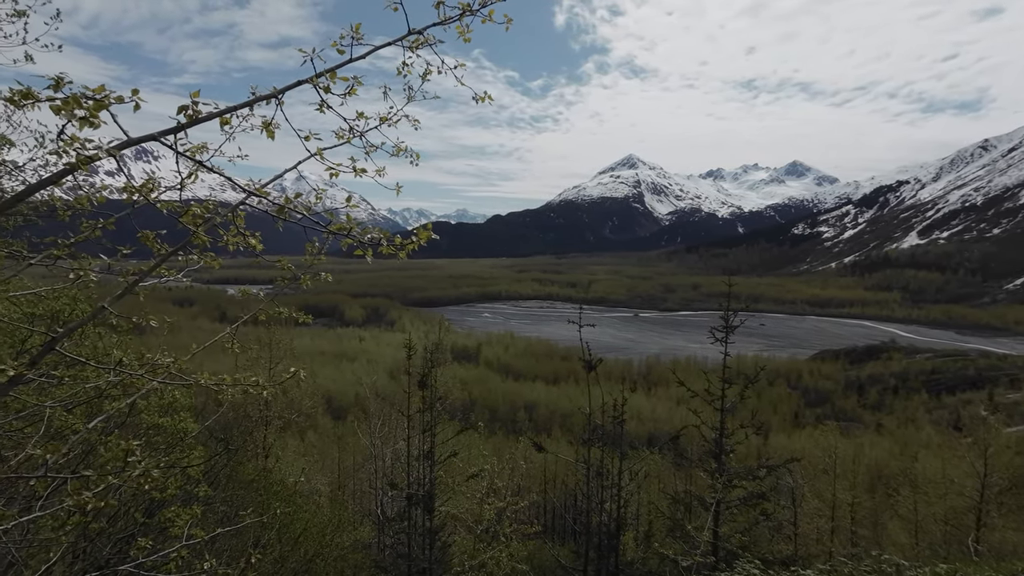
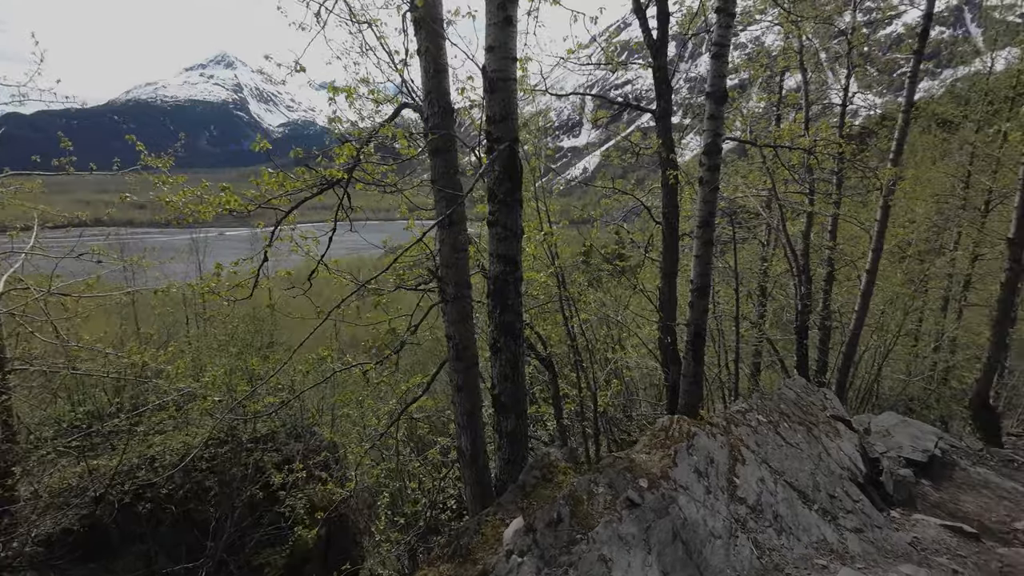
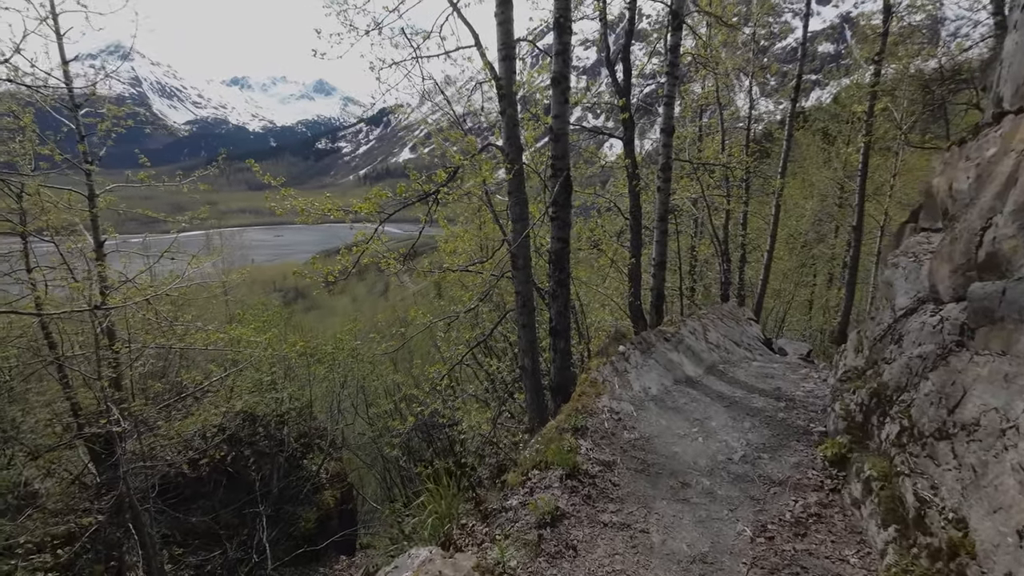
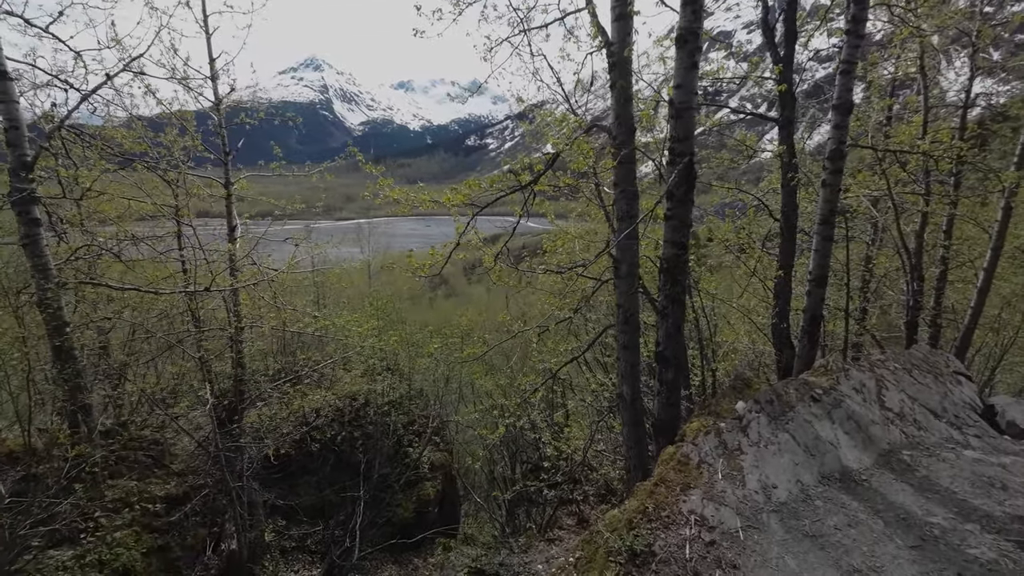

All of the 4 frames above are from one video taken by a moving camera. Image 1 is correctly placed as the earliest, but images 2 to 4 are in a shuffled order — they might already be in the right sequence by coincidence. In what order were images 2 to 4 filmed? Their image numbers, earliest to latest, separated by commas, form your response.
3, 4, 2
